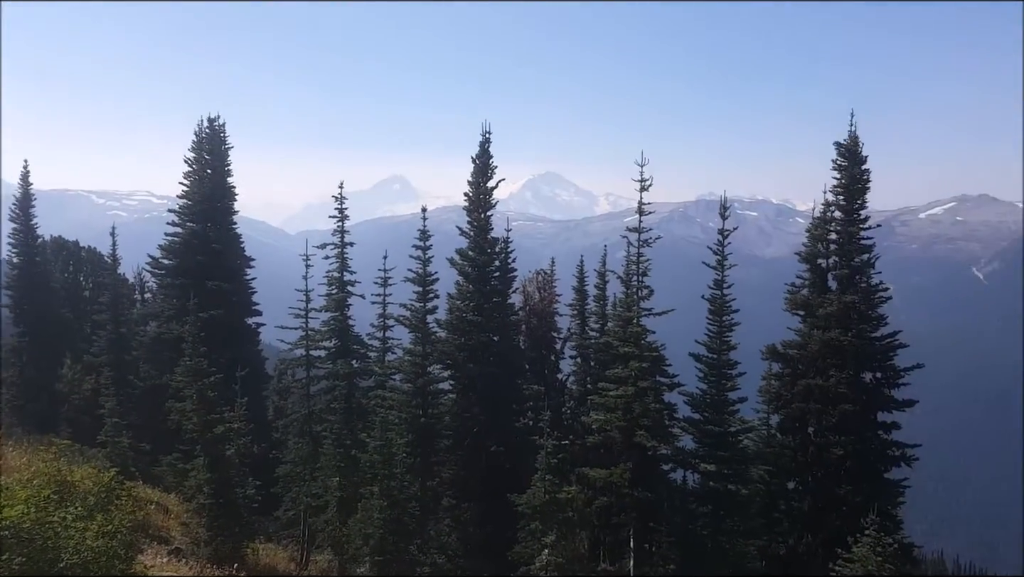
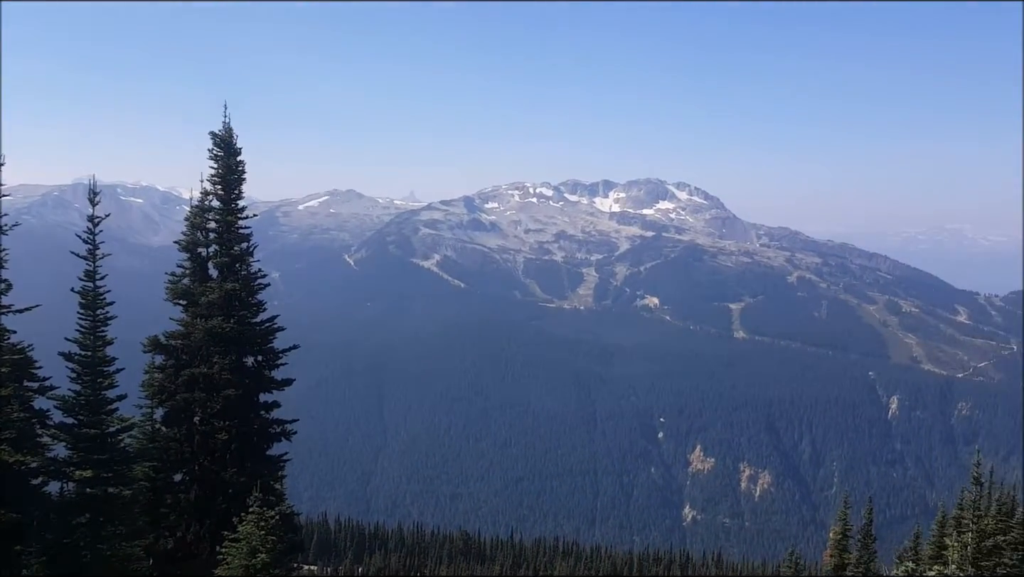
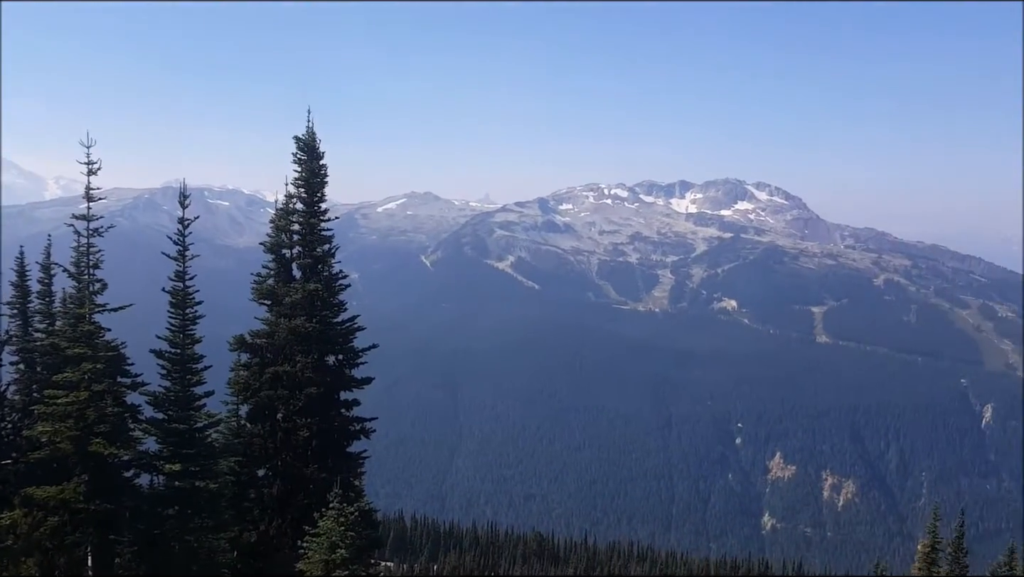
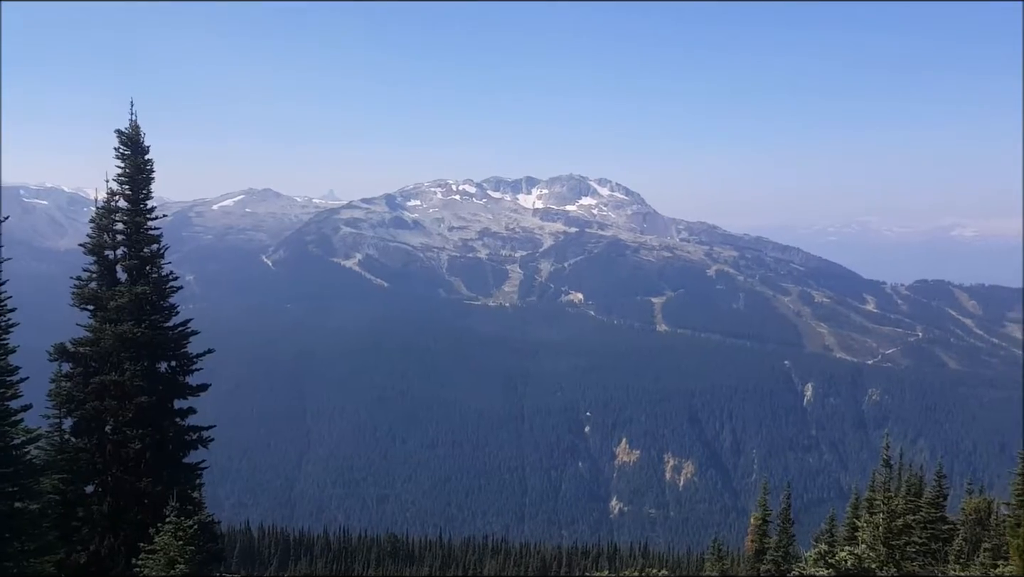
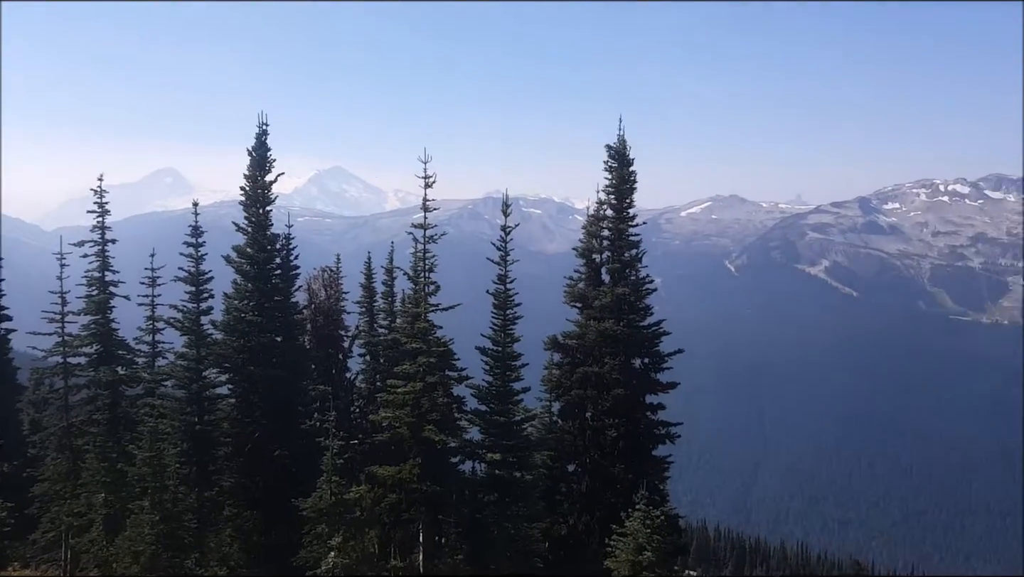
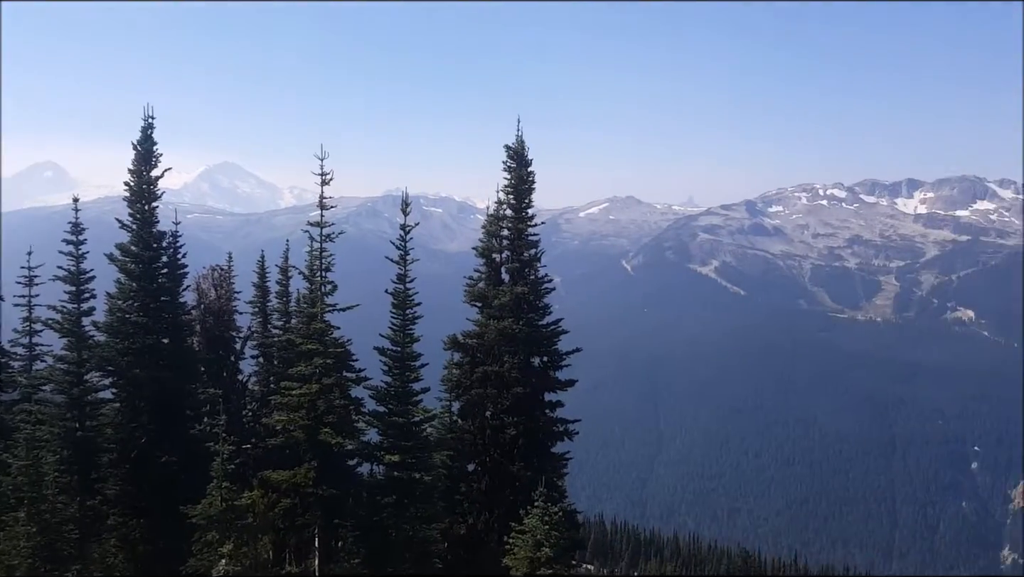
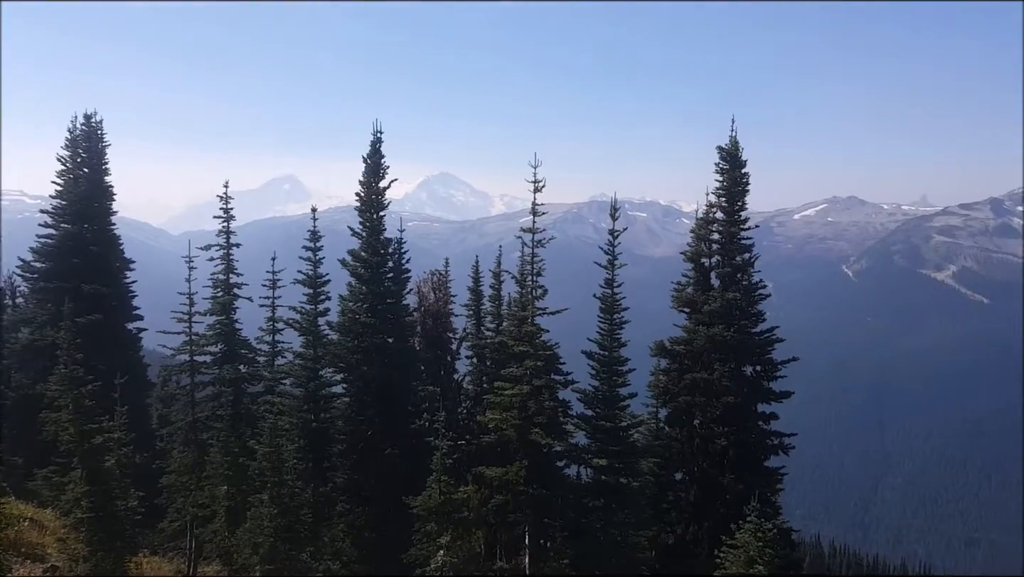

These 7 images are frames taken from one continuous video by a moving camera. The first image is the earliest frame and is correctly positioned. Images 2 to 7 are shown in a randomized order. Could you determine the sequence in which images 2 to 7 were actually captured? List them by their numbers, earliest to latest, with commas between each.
7, 5, 6, 3, 2, 4
